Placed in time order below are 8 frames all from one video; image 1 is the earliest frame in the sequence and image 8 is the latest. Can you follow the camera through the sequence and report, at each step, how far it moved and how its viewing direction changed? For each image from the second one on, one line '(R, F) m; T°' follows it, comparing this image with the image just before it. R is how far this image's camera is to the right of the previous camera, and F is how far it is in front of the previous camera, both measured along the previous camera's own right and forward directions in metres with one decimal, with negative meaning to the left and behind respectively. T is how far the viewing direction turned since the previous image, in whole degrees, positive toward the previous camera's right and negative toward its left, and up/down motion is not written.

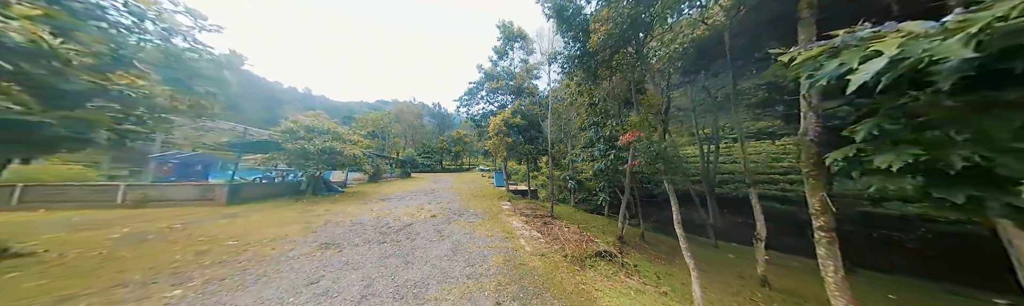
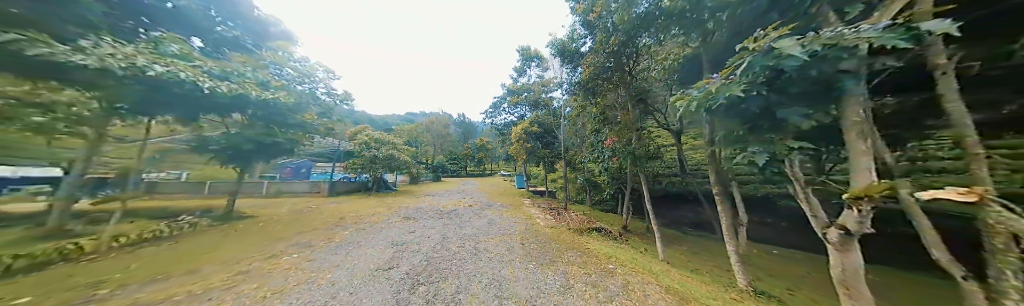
(+0.1, -1.6) m; -7°
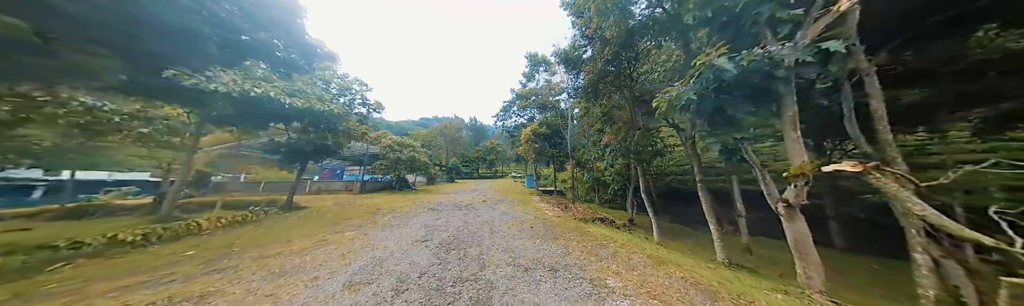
(0.0, -0.7) m; -4°
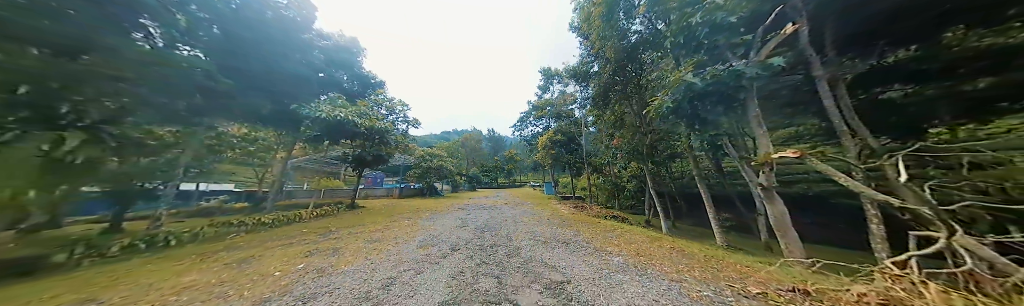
(0.0, -0.9) m; -6°
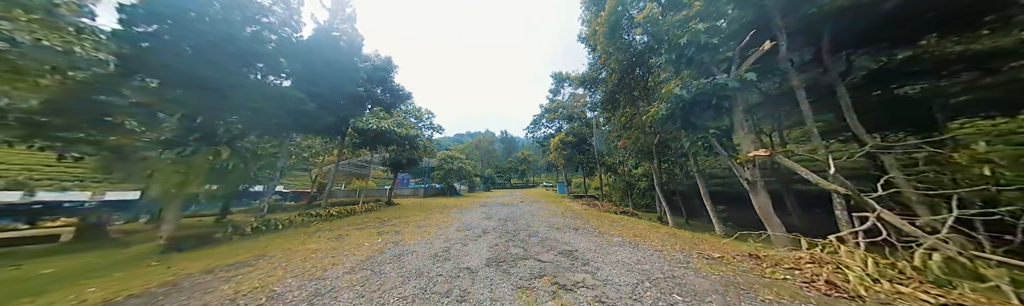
(-0.1, -0.8) m; -4°
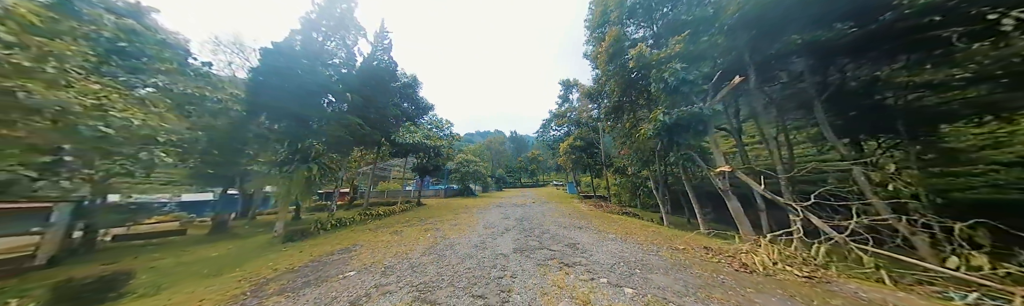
(-0.2, -1.0) m; -3°
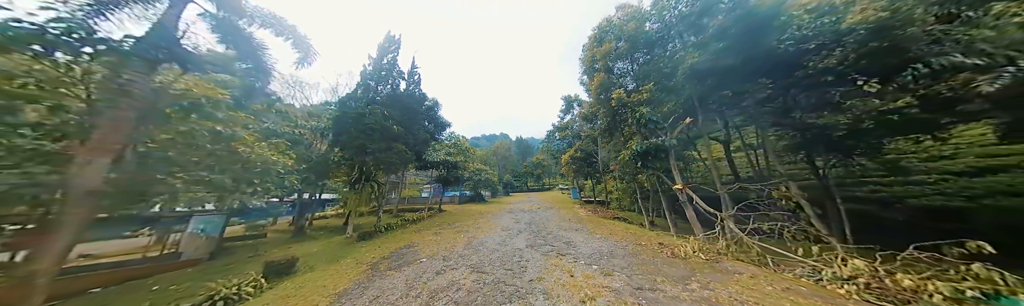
(-0.2, -1.6) m; -2°
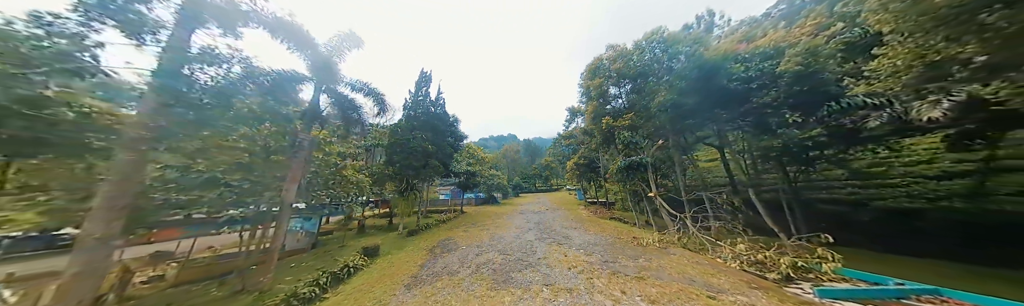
(-0.2, -1.8) m; -3°
